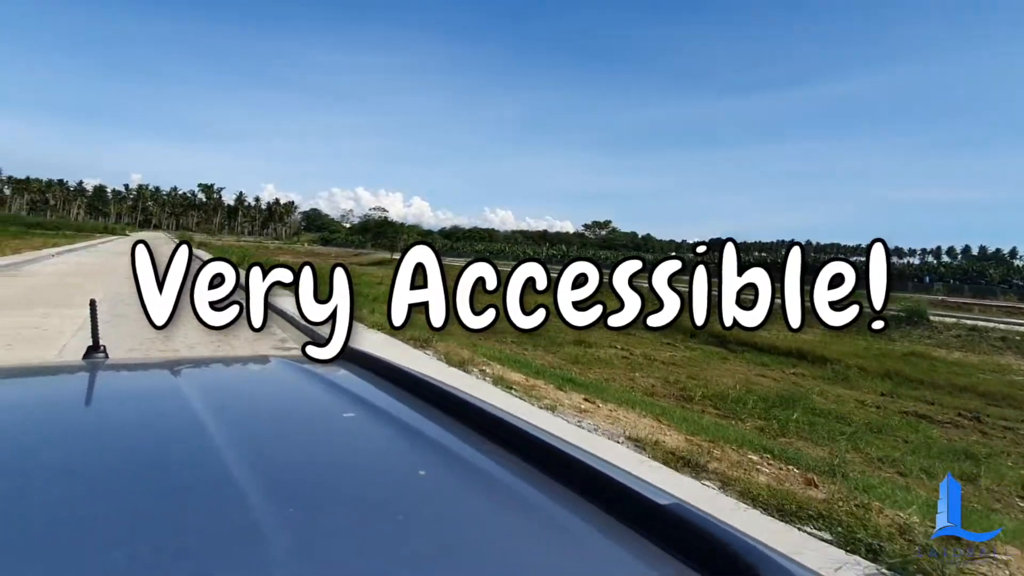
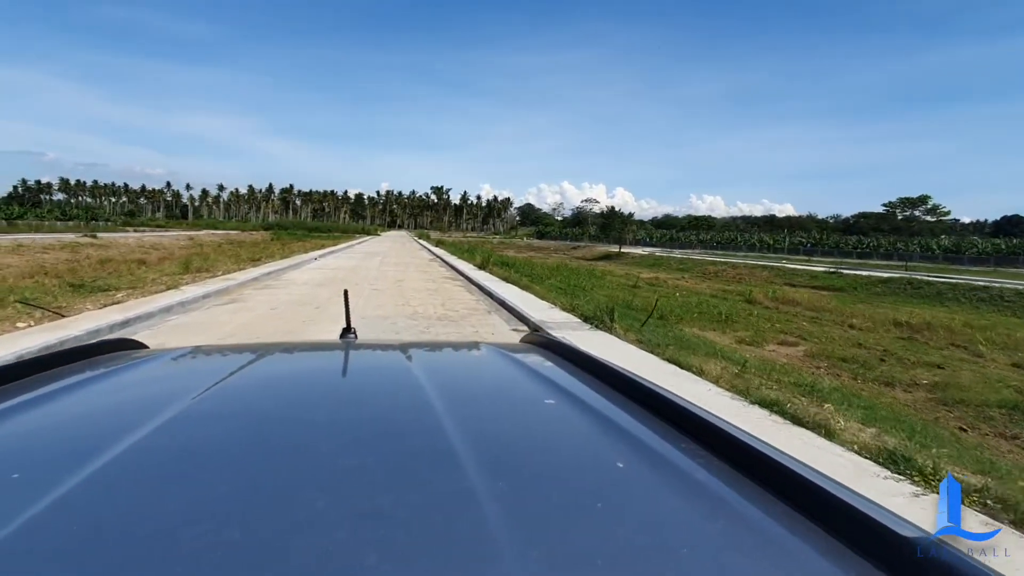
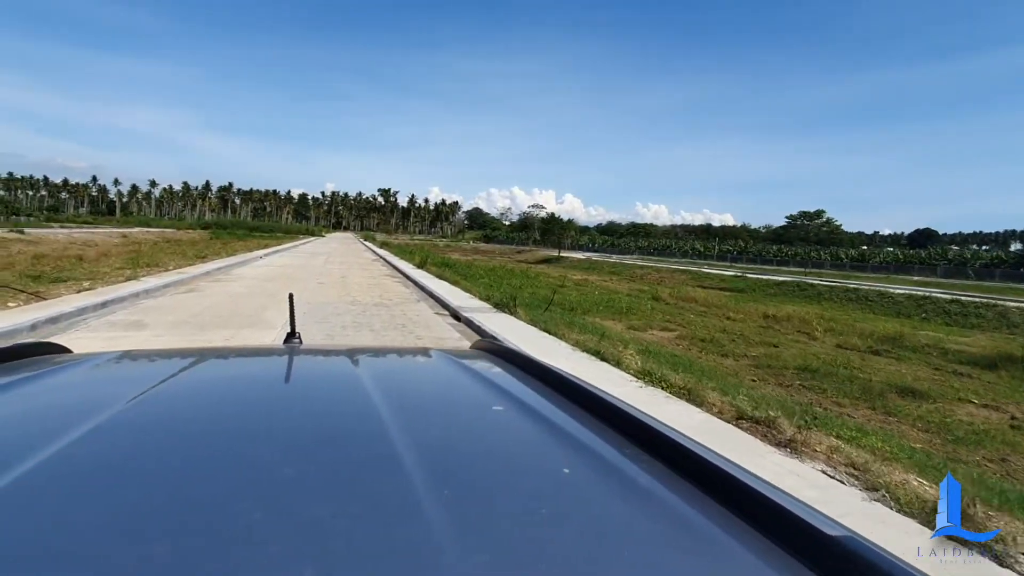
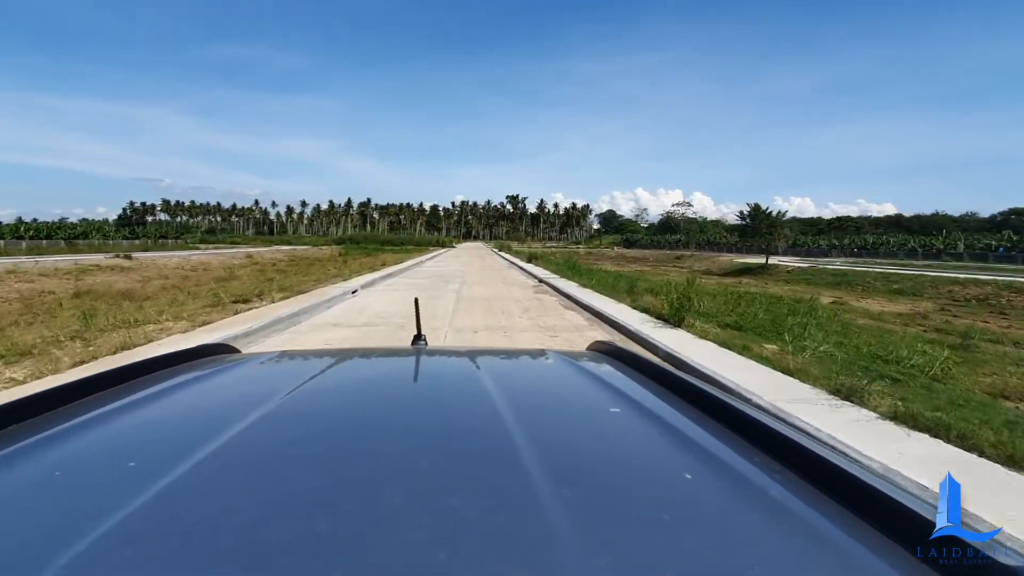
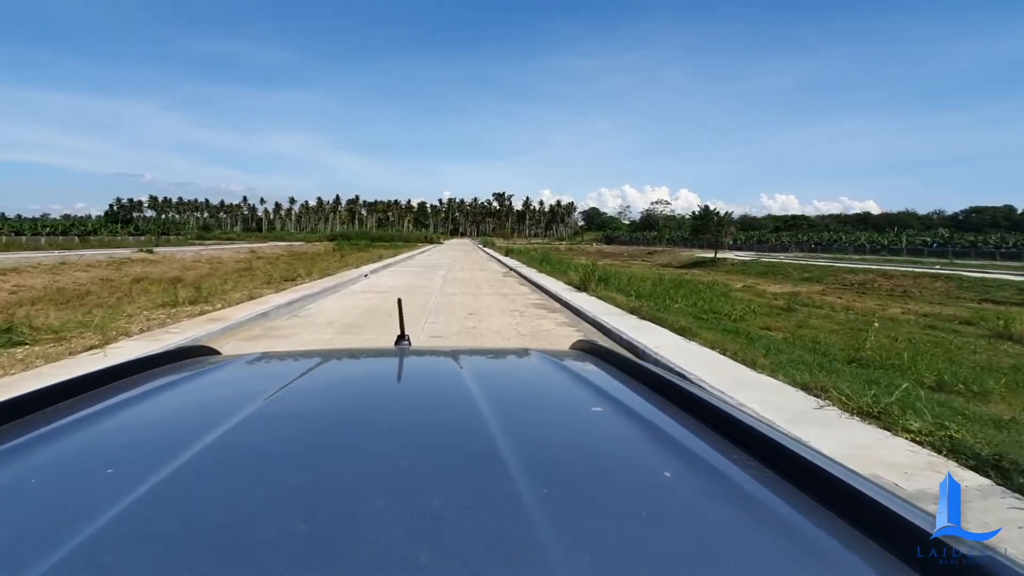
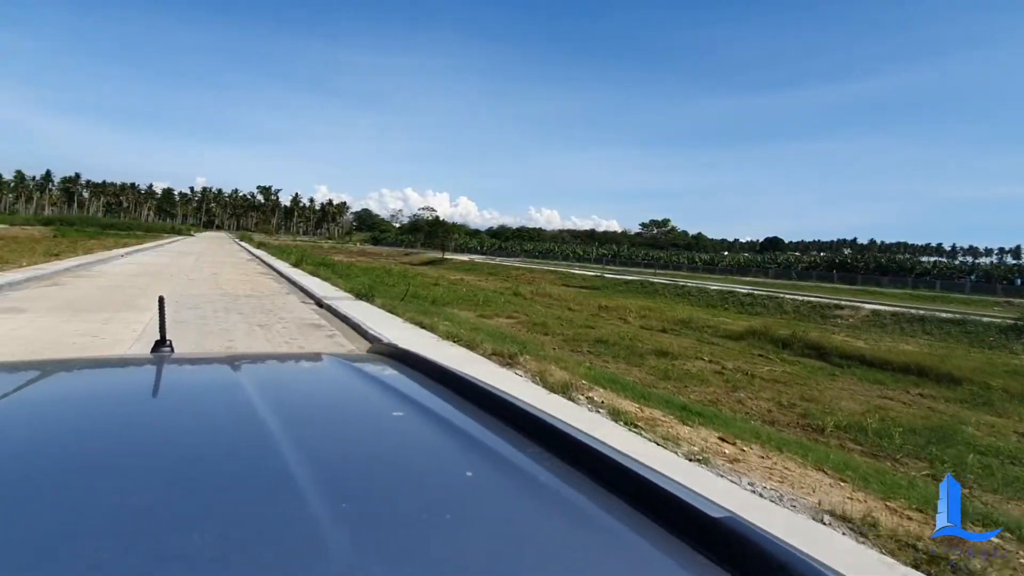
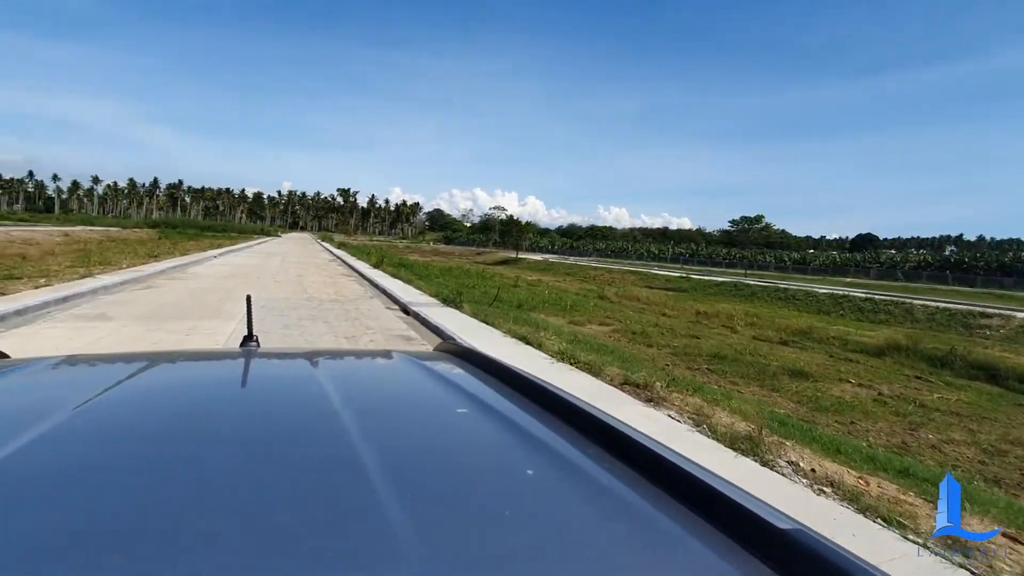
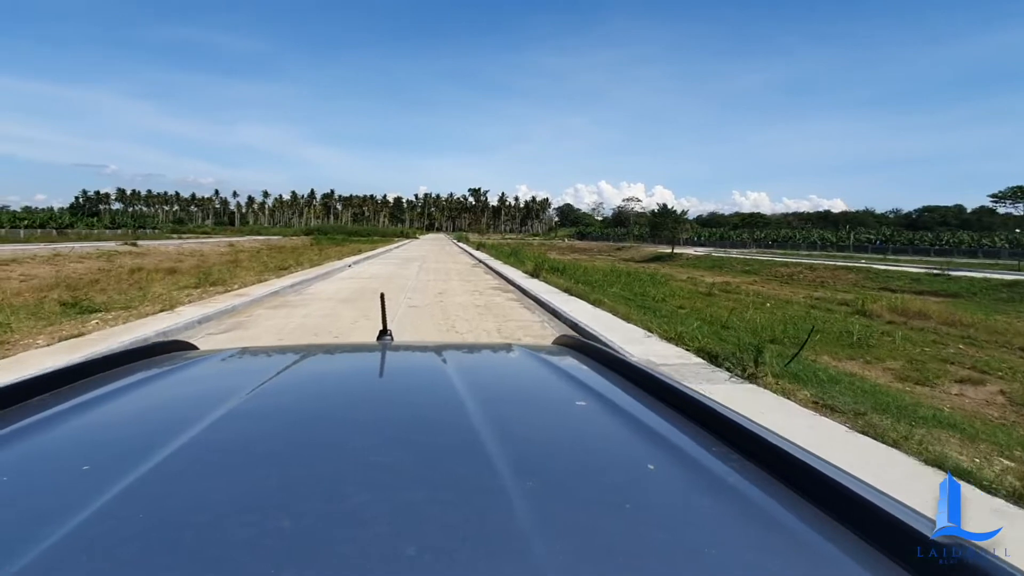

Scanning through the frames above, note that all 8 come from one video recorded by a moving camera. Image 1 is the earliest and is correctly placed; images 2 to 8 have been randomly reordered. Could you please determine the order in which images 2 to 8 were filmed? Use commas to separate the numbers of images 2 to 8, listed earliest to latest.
6, 7, 3, 2, 8, 5, 4
